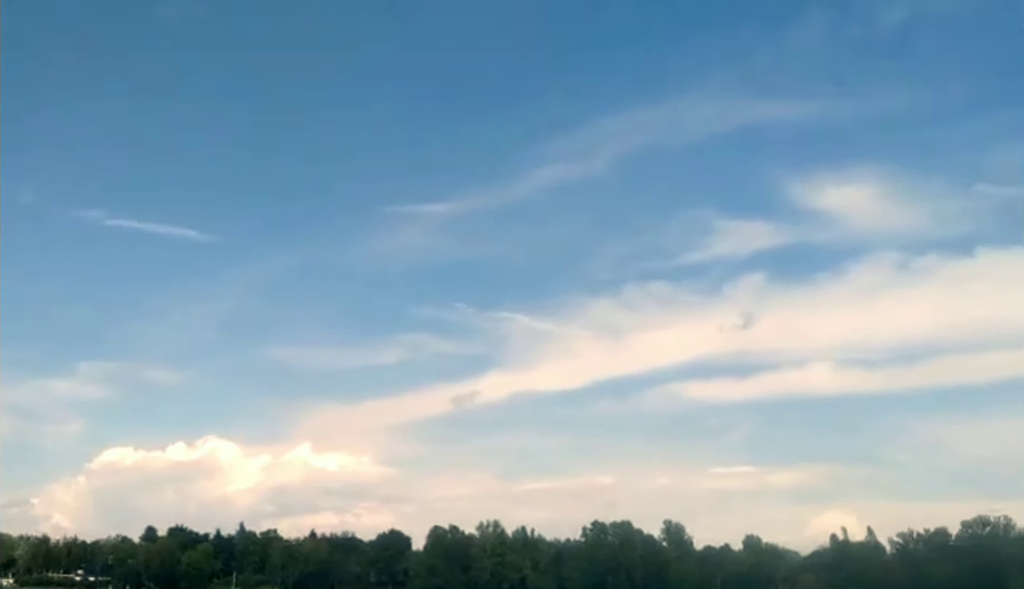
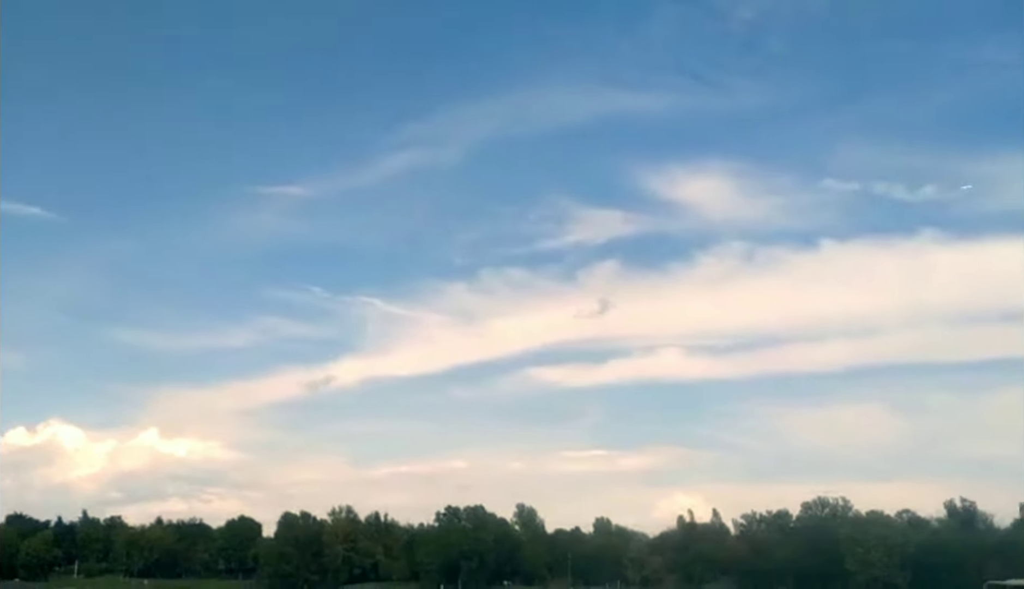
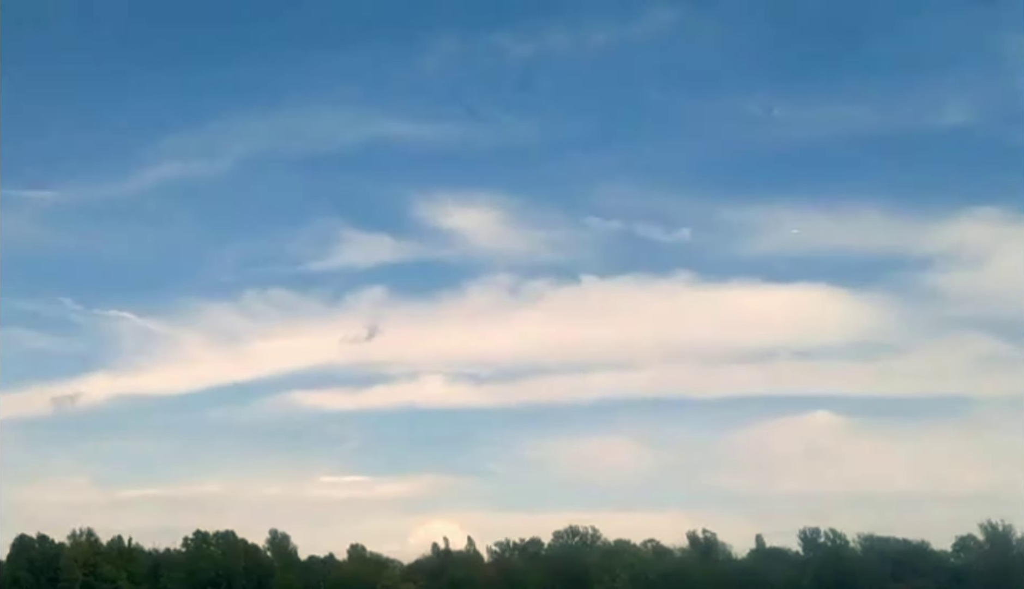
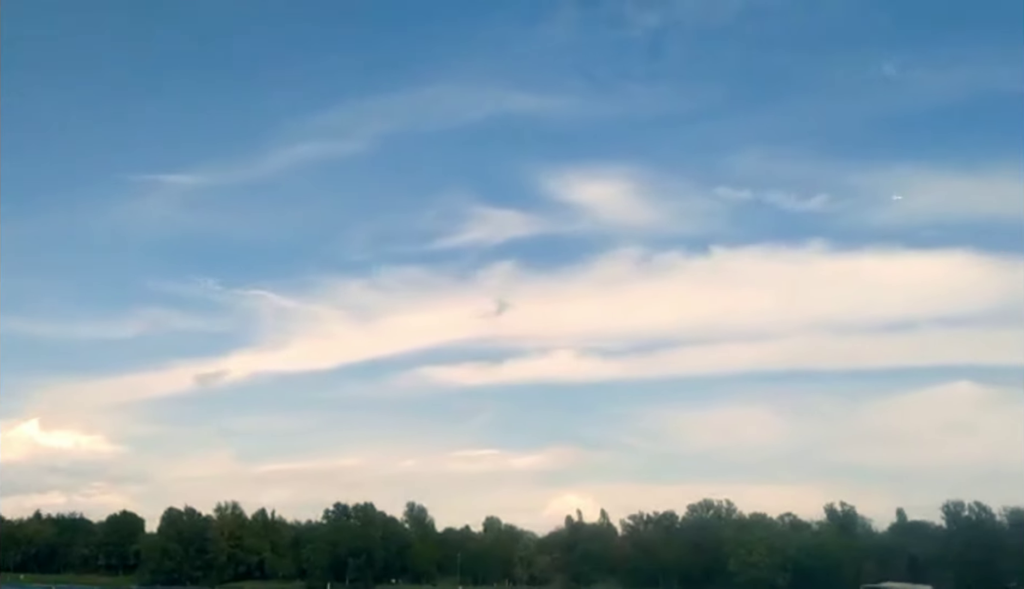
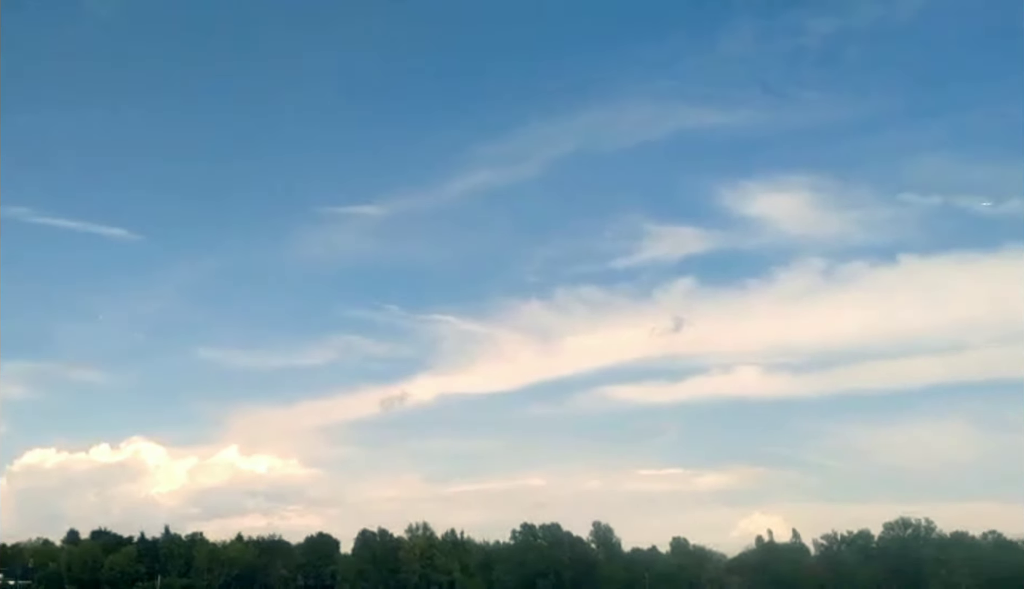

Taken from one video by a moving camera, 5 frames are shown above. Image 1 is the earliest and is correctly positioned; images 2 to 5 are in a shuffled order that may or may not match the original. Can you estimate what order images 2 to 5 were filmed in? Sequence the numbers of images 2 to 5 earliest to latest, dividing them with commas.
5, 2, 4, 3
